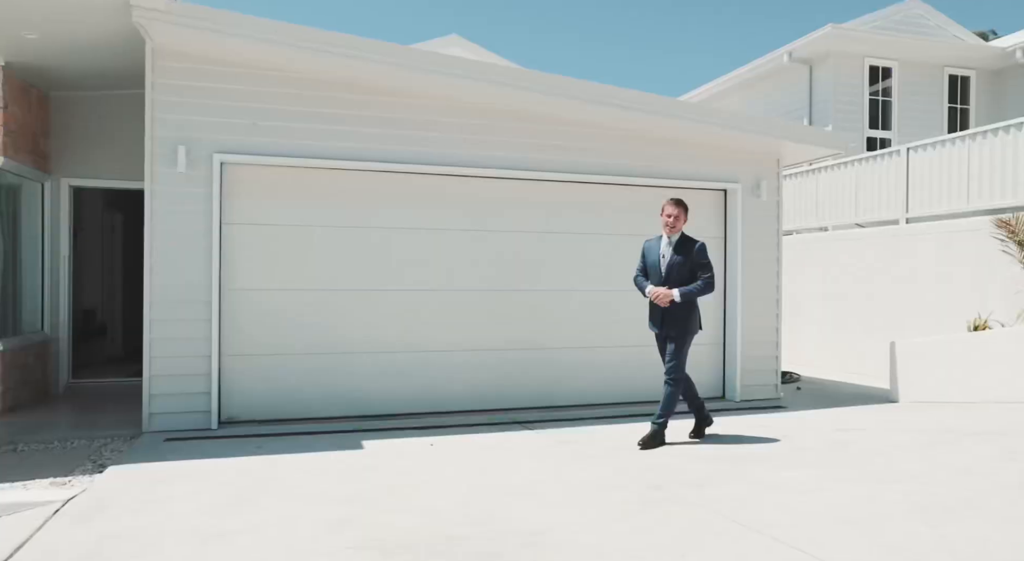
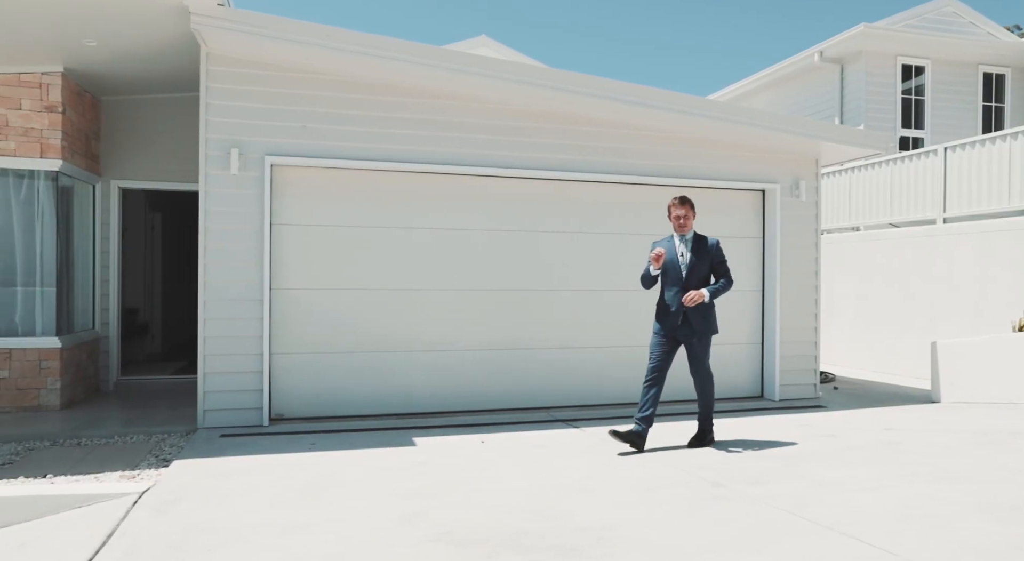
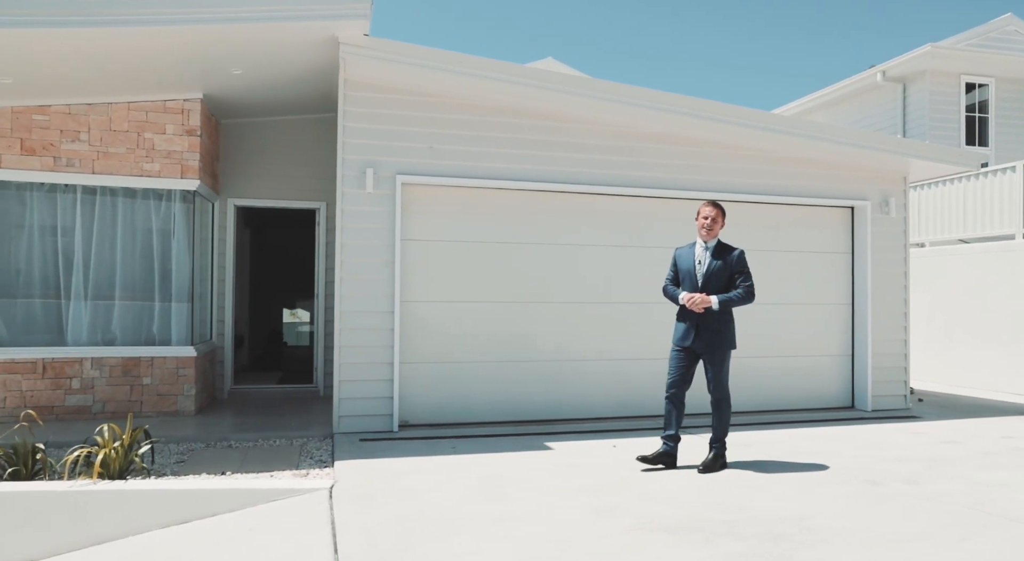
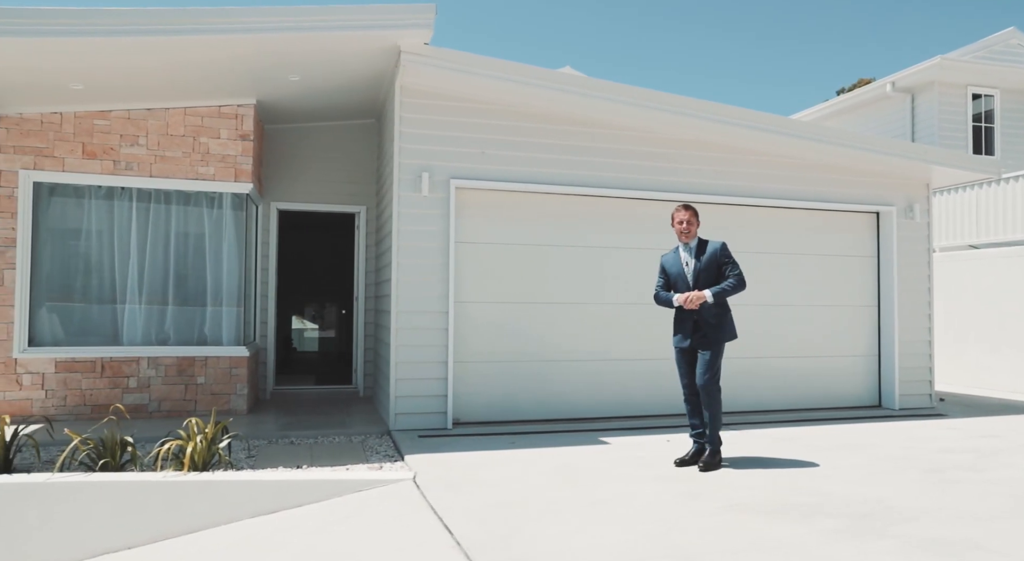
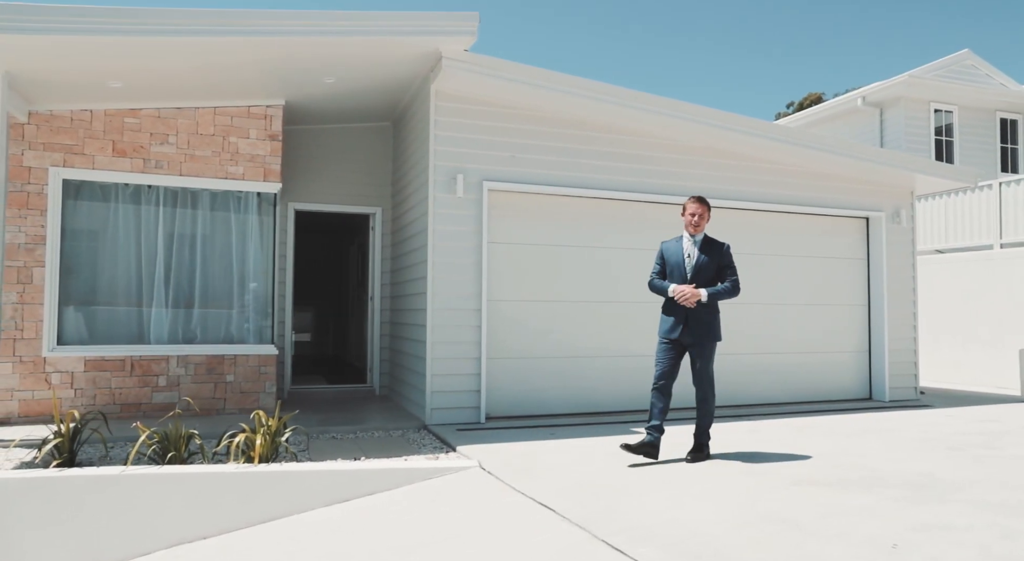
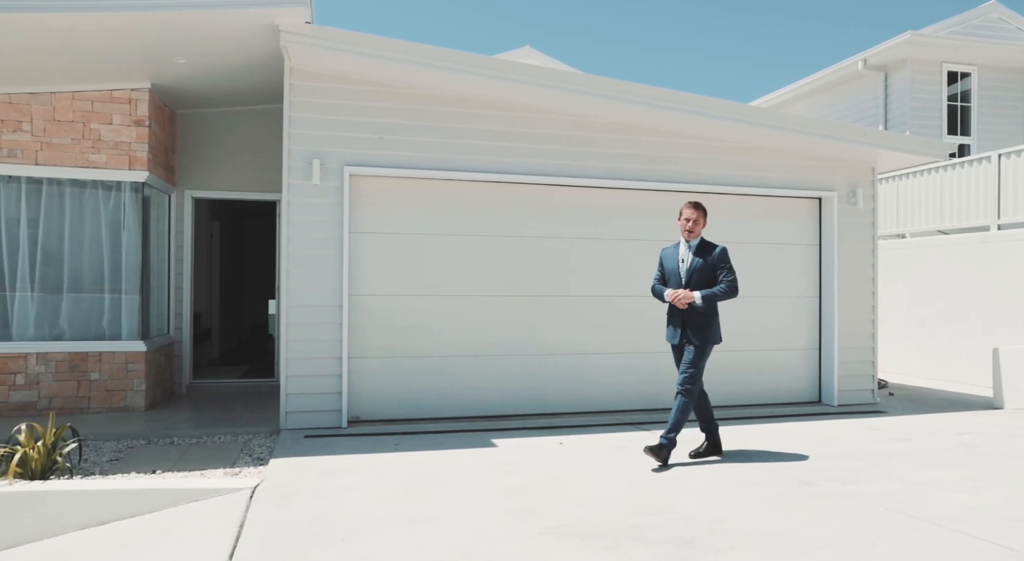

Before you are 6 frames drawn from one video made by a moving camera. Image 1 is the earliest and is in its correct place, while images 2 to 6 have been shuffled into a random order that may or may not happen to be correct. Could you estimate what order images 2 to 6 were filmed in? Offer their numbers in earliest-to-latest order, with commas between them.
2, 6, 3, 4, 5
